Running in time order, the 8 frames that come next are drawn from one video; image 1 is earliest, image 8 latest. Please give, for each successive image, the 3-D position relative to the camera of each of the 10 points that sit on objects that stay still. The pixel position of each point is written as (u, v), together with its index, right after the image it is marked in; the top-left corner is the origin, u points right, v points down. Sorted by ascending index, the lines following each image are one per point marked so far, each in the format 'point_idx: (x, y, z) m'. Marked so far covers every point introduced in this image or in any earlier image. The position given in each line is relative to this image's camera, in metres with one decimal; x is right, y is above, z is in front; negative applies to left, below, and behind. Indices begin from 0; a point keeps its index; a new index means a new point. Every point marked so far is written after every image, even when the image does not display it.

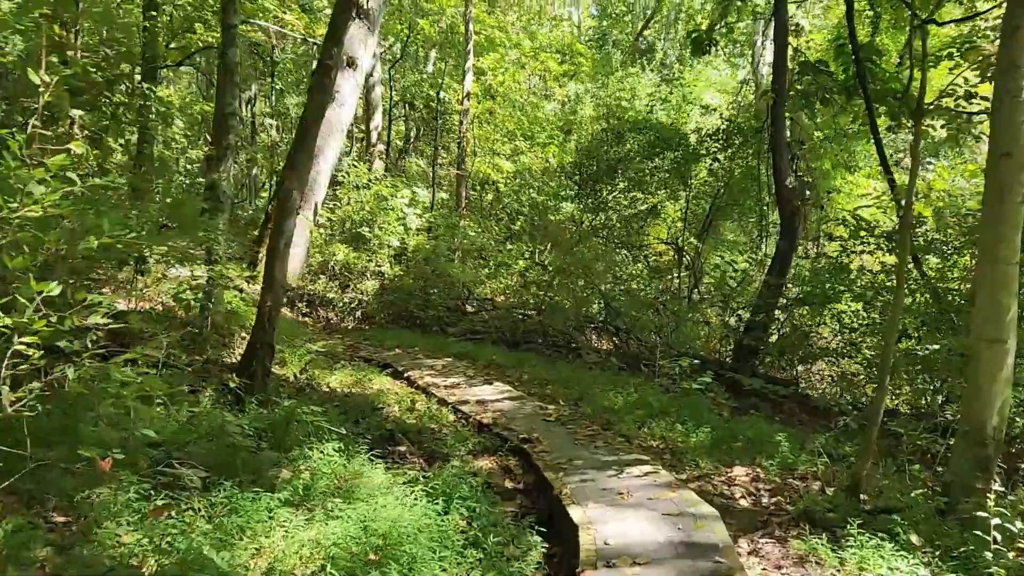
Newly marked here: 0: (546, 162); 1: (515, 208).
0: (+0.7, +2.5, +15.7) m
1: (+0.1, +1.5, +14.9) m
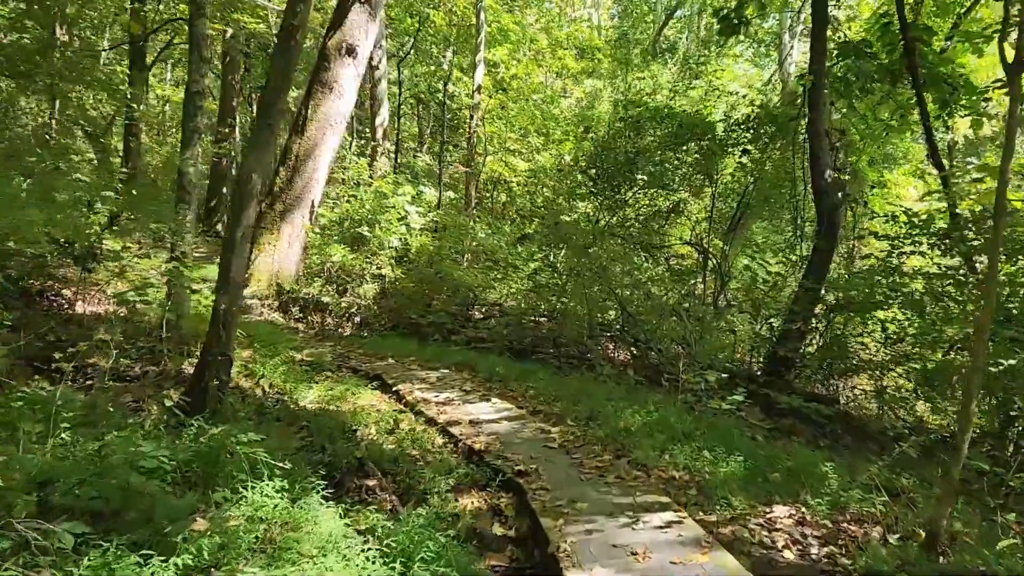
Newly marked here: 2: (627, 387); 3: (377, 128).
0: (+0.9, +2.4, +14.8) m
1: (+0.3, +1.4, +13.9) m
2: (+1.2, -1.0, +8.3) m
3: (-2.4, +2.9, +14.6) m
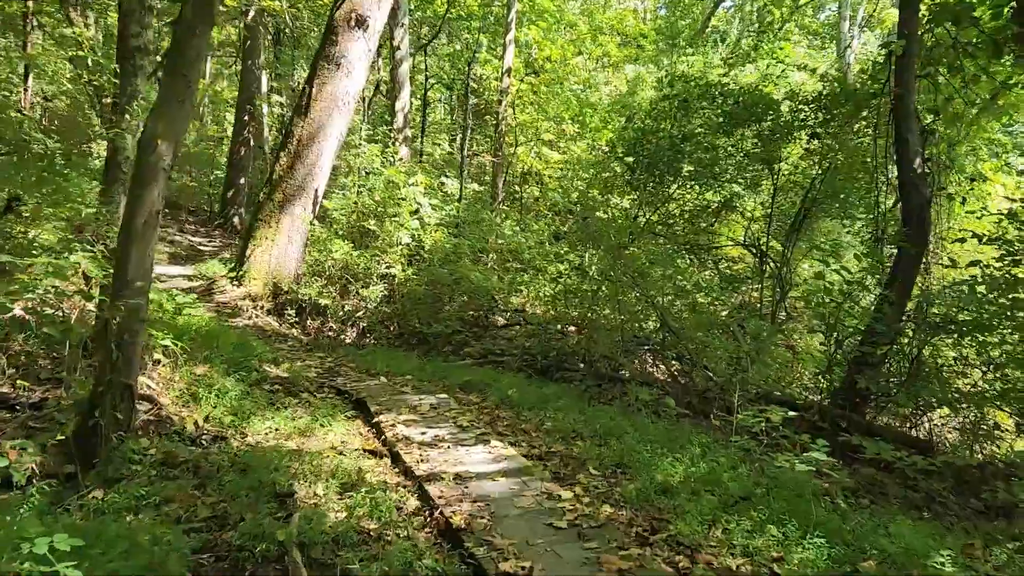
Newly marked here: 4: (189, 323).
0: (+1.4, +2.3, +13.3) m
1: (+0.7, +1.3, +12.5) m
2: (+1.3, -1.1, +6.8) m
3: (-1.9, +2.9, +13.3) m
4: (-3.0, -0.3, +7.4) m
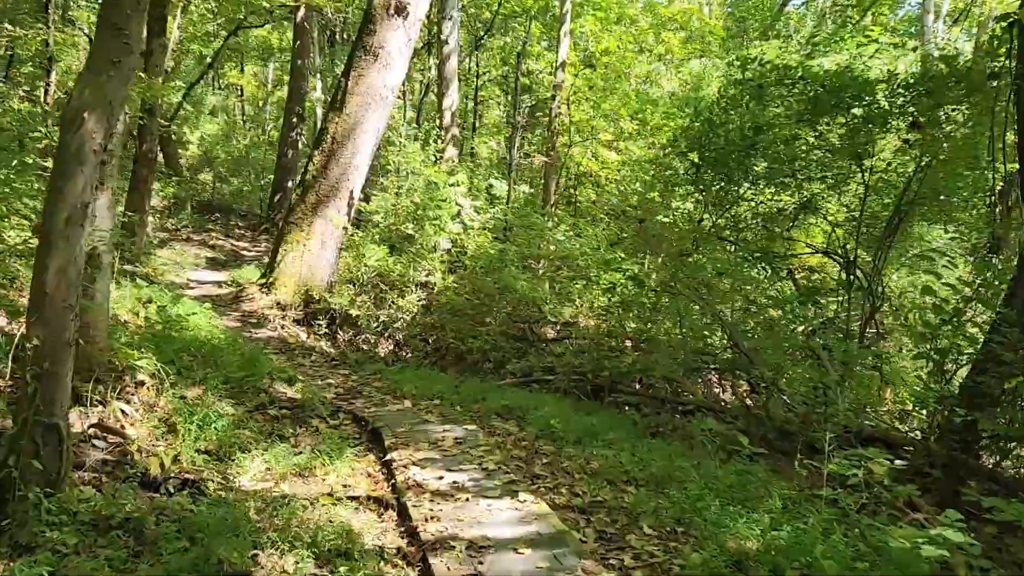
0: (+2.2, +2.1, +12.2) m
1: (+1.5, +1.2, +11.5) m
2: (+1.6, -1.2, +5.7) m
3: (-1.0, +2.7, +12.5) m
4: (-2.6, -0.4, +6.6) m
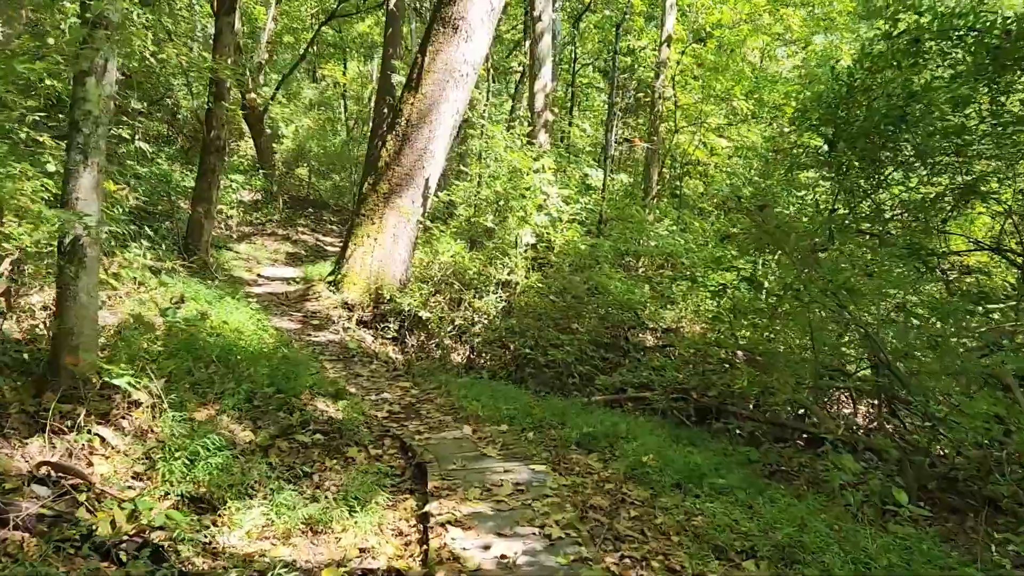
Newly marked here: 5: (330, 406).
0: (+3.5, +2.1, +10.7) m
1: (+2.7, +1.2, +10.0) m
2: (+2.1, -1.3, +4.3) m
3: (+0.3, +2.8, +11.3) m
4: (-2.0, -0.4, +5.8) m
5: (-1.2, -0.8, +5.4) m
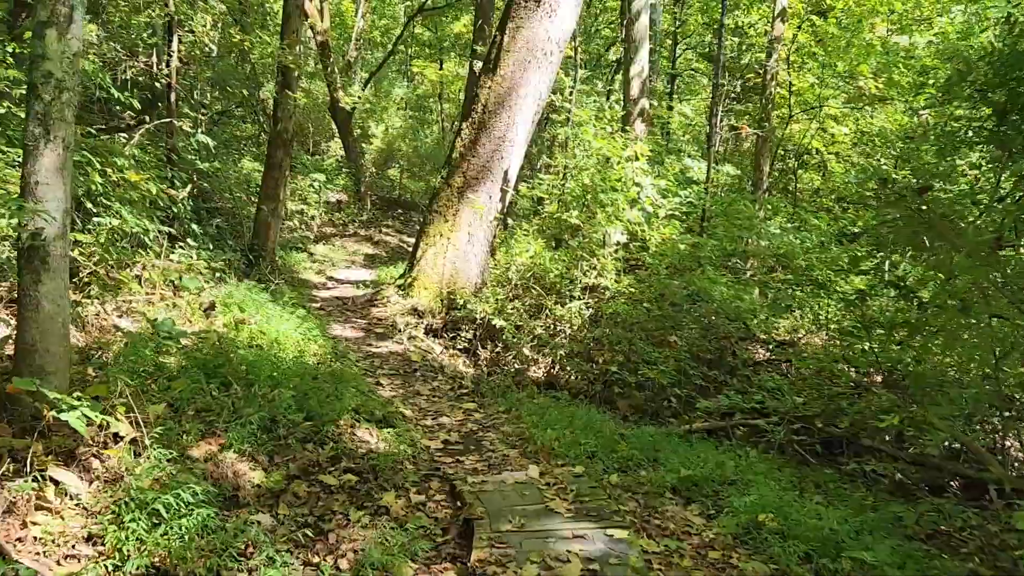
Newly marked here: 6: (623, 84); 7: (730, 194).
0: (+4.6, +2.0, +9.2) m
1: (+3.7, +1.1, +8.6) m
2: (+2.3, -1.3, +3.1) m
3: (+1.5, +2.7, +10.2) m
4: (-1.5, -0.4, +5.0) m
5: (-0.8, -0.8, +4.5) m
6: (+1.5, +2.7, +10.6) m
7: (+2.7, +1.1, +9.8) m
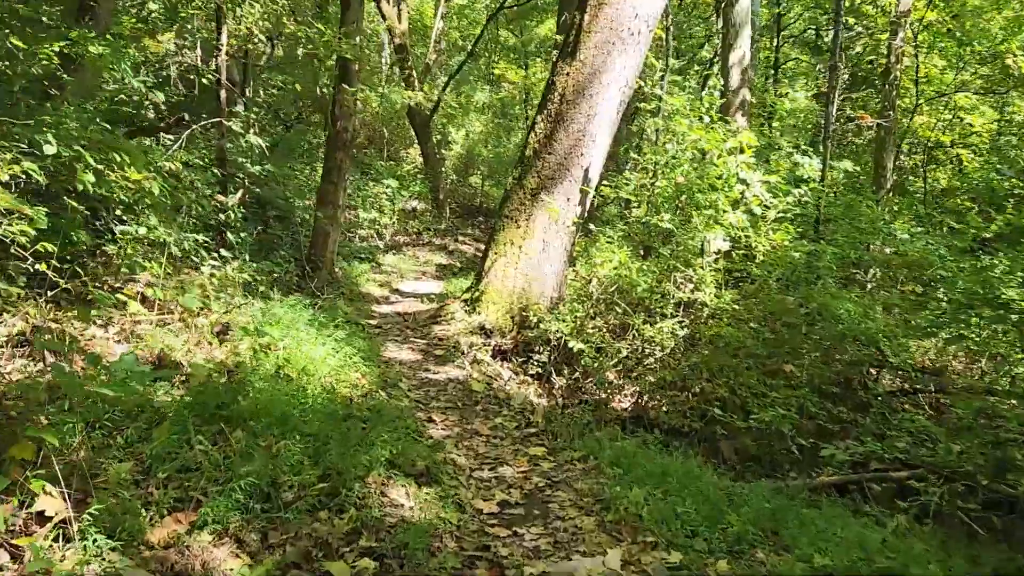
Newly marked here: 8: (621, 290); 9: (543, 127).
0: (+5.4, +1.9, +7.7) m
1: (+4.4, +1.0, +7.2) m
2: (+2.5, -1.4, +1.8) m
3: (+2.4, +2.5, +9.0) m
4: (-1.1, -0.5, +4.1) m
5: (-0.5, -0.9, +3.6) m
6: (+2.4, +2.5, +9.4) m
7: (+3.5, +1.0, +8.4) m
8: (+0.9, 0.0, +6.5) m
9: (+0.3, +1.4, +7.2) m
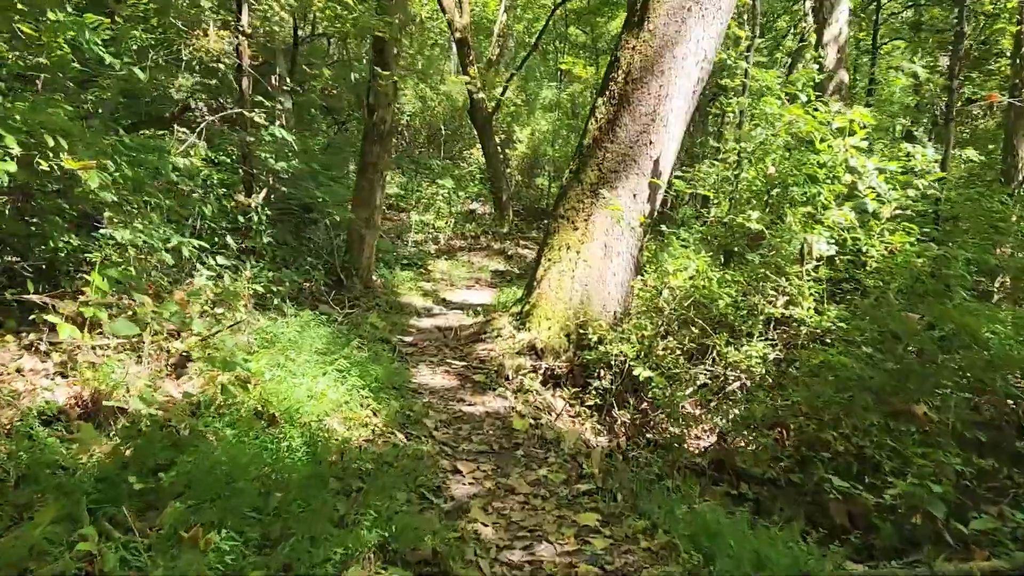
0: (+5.9, +1.8, +6.1) m
1: (+4.8, +0.9, +5.8) m
2: (+2.4, -1.5, +0.5) m
3: (+3.0, +2.4, +7.8) m
4: (-1.0, -0.6, +3.2) m
5: (-0.3, -1.0, +2.6) m
6: (+3.1, +2.4, +8.1) m
7: (+4.1, +0.9, +7.1) m
8: (+1.2, -0.1, +5.3) m
9: (+0.7, +1.4, +6.1) m
